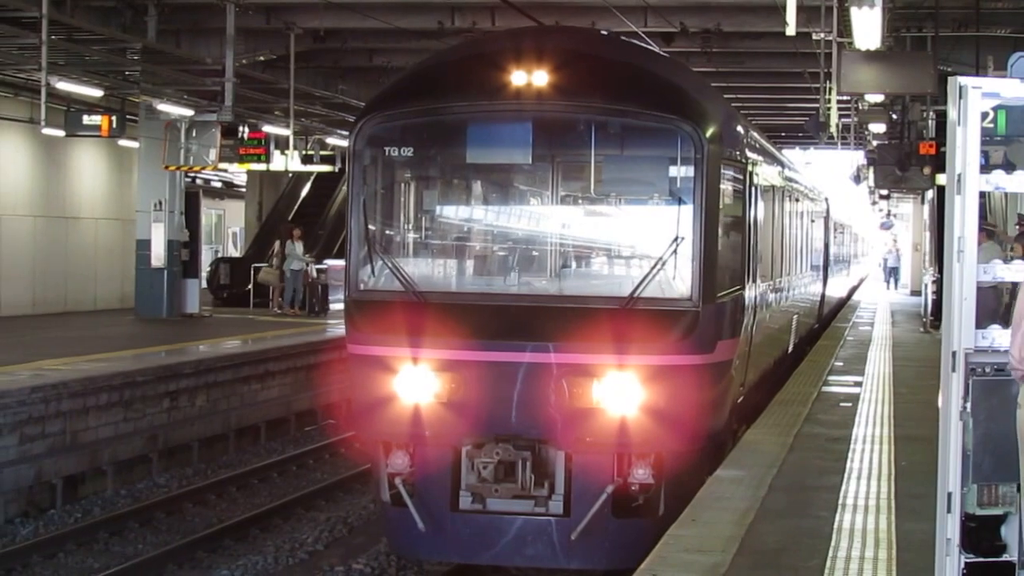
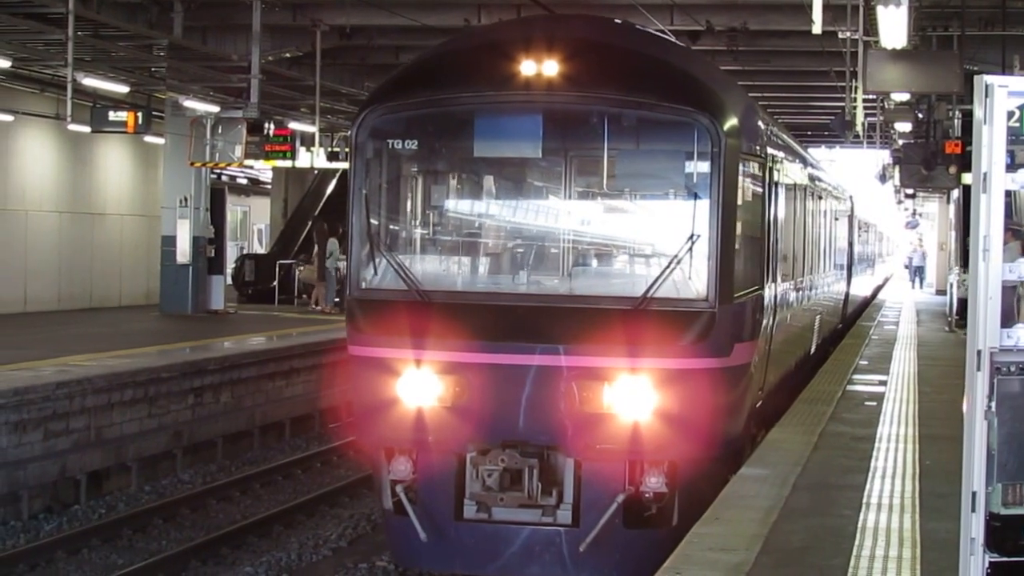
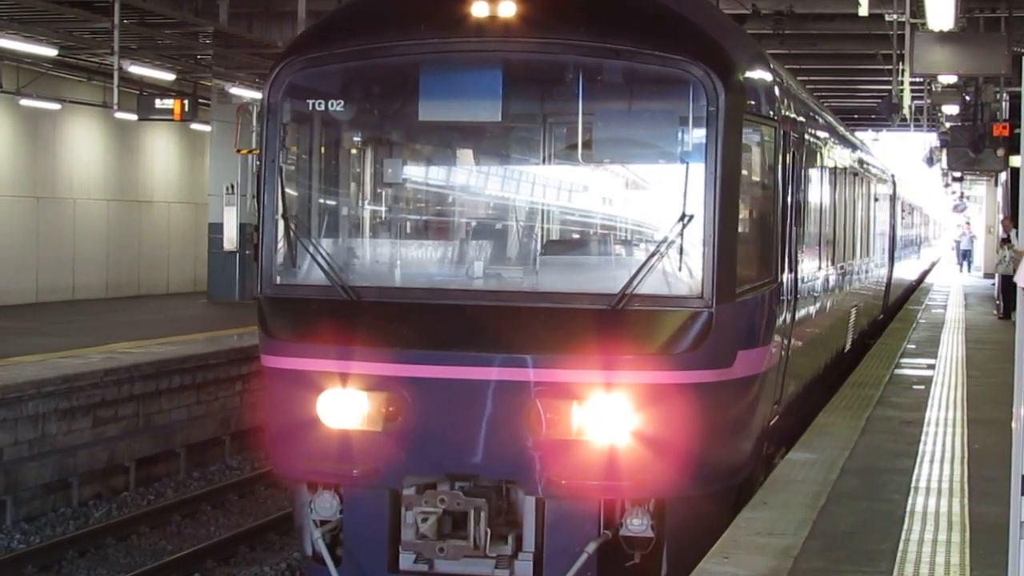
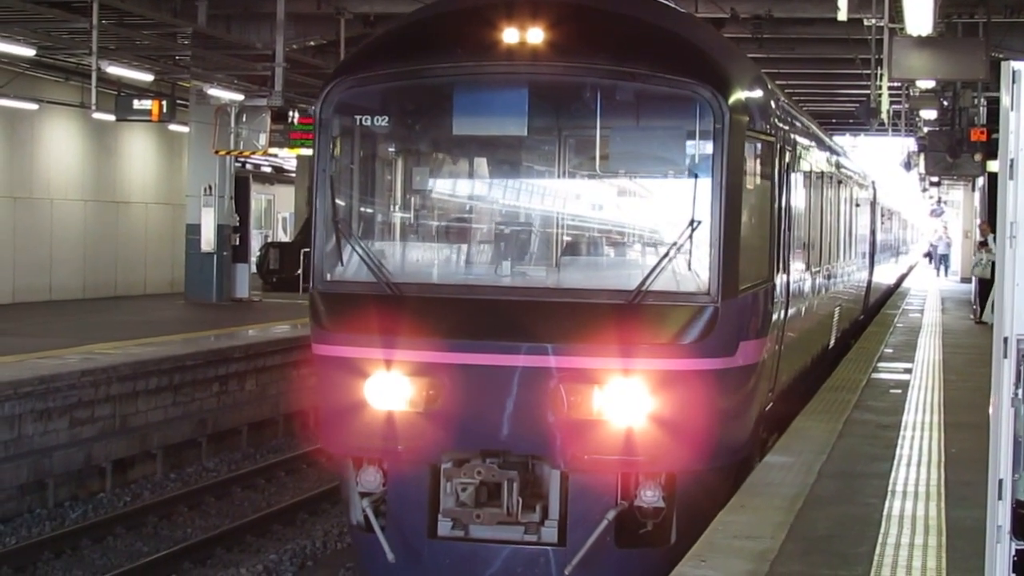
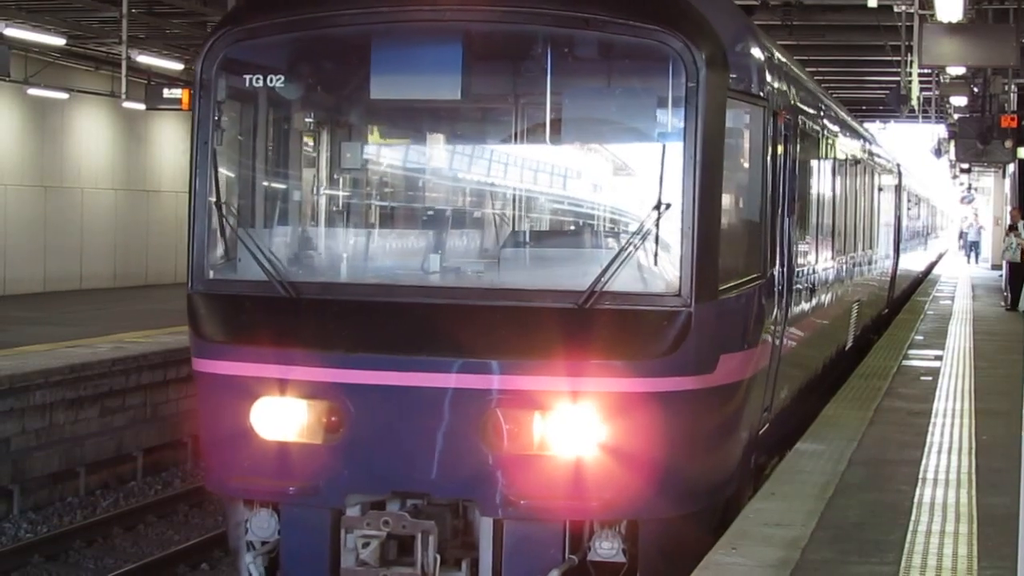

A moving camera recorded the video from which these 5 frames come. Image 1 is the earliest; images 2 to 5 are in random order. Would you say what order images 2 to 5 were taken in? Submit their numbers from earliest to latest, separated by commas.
2, 4, 3, 5
